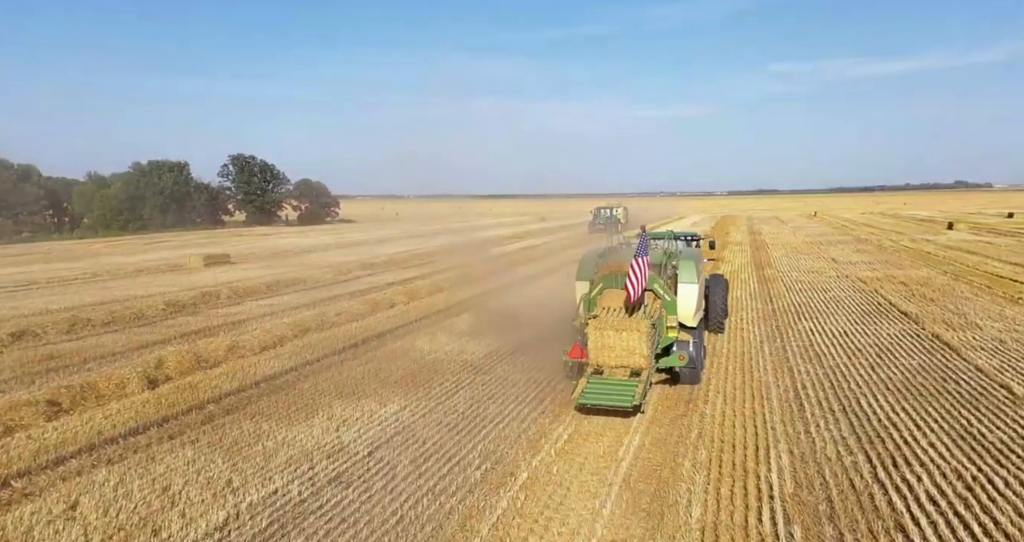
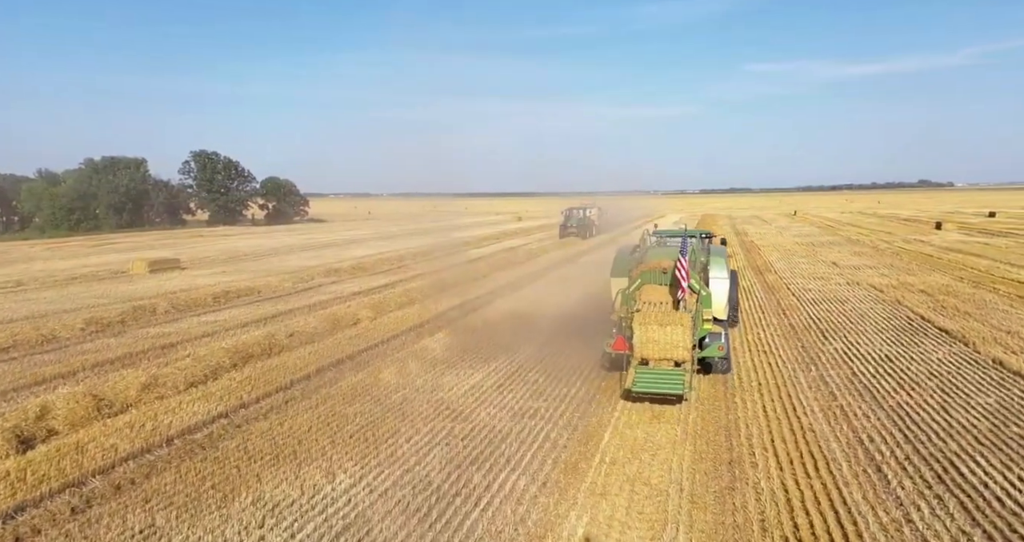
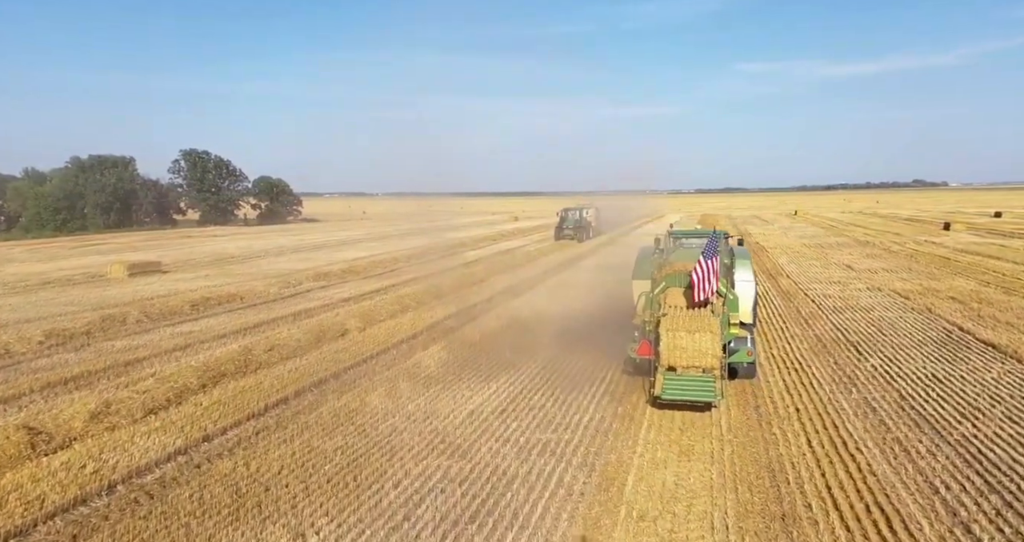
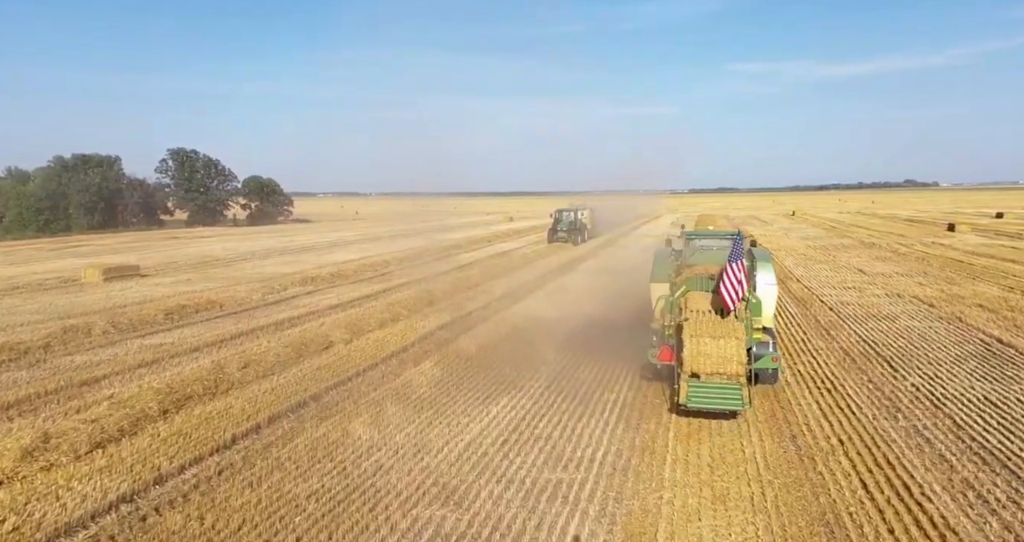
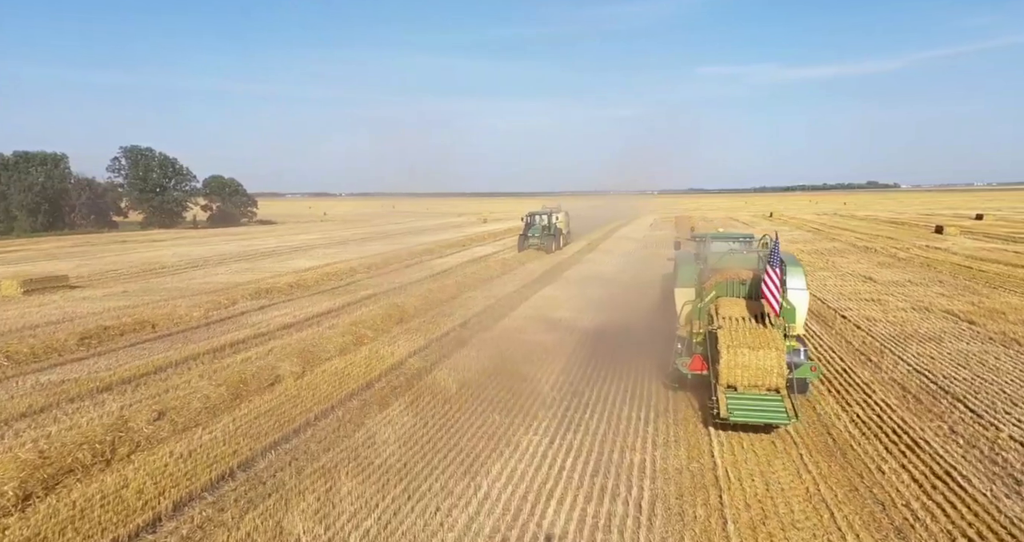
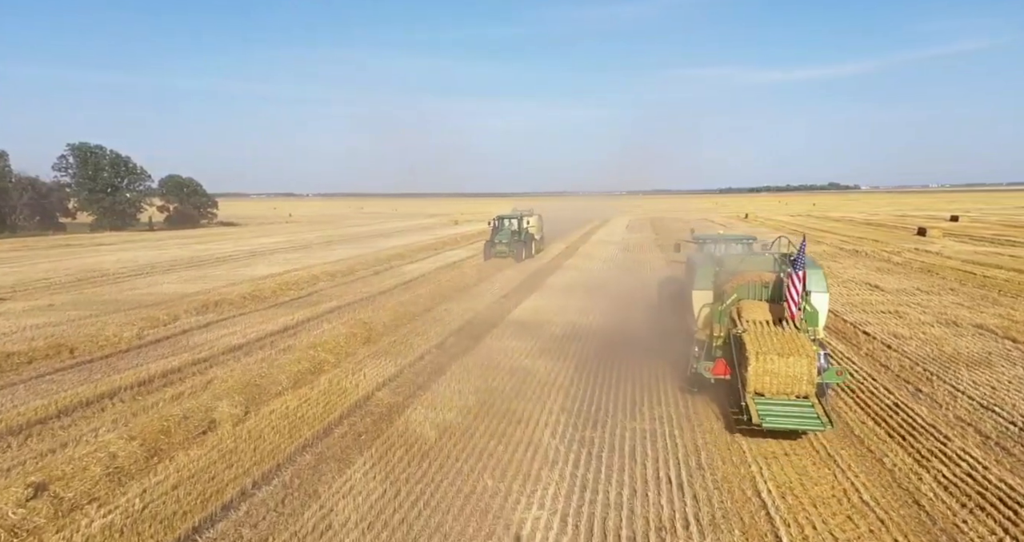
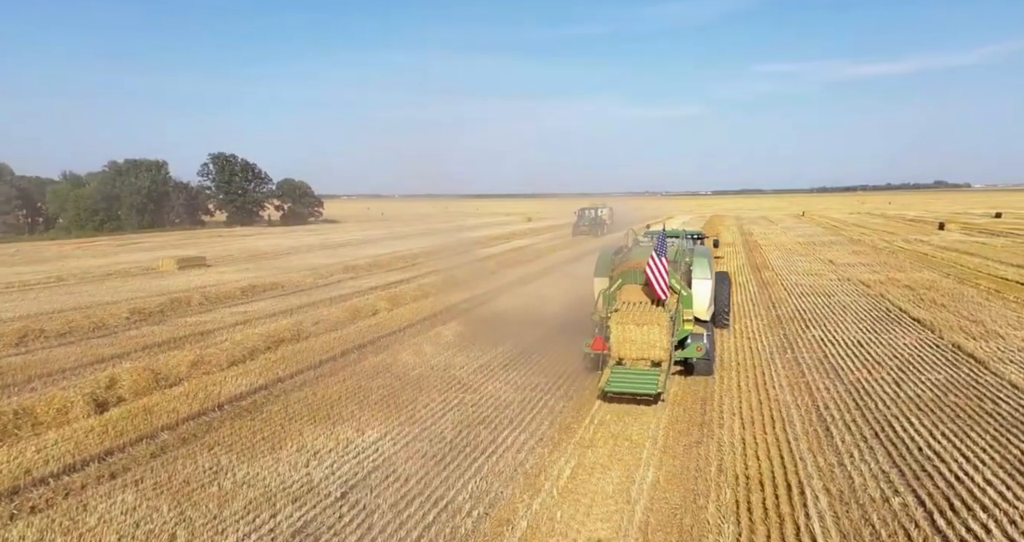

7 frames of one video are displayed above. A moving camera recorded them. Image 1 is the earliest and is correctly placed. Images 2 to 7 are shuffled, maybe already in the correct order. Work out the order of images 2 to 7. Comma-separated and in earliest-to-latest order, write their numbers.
7, 2, 3, 4, 5, 6
